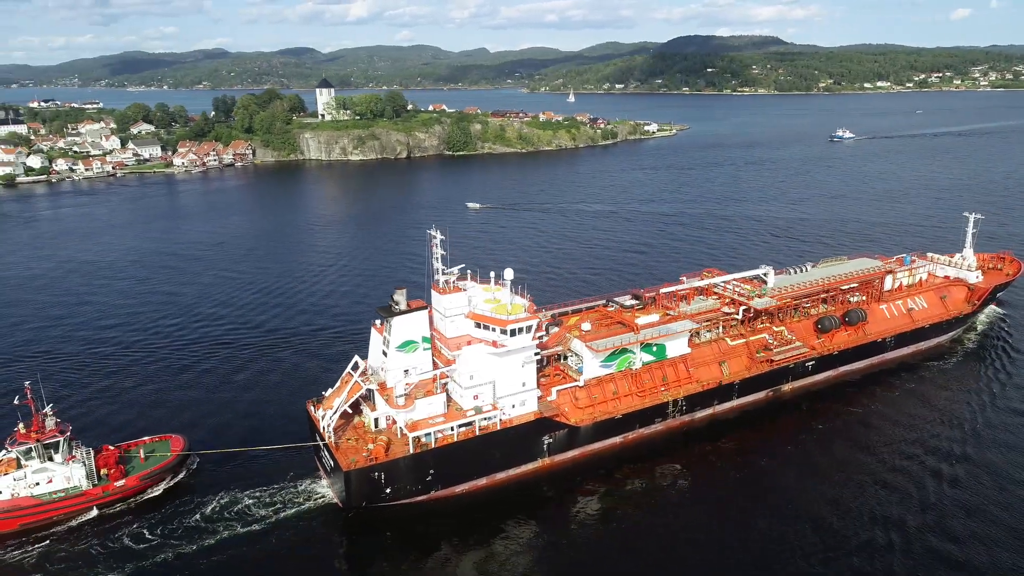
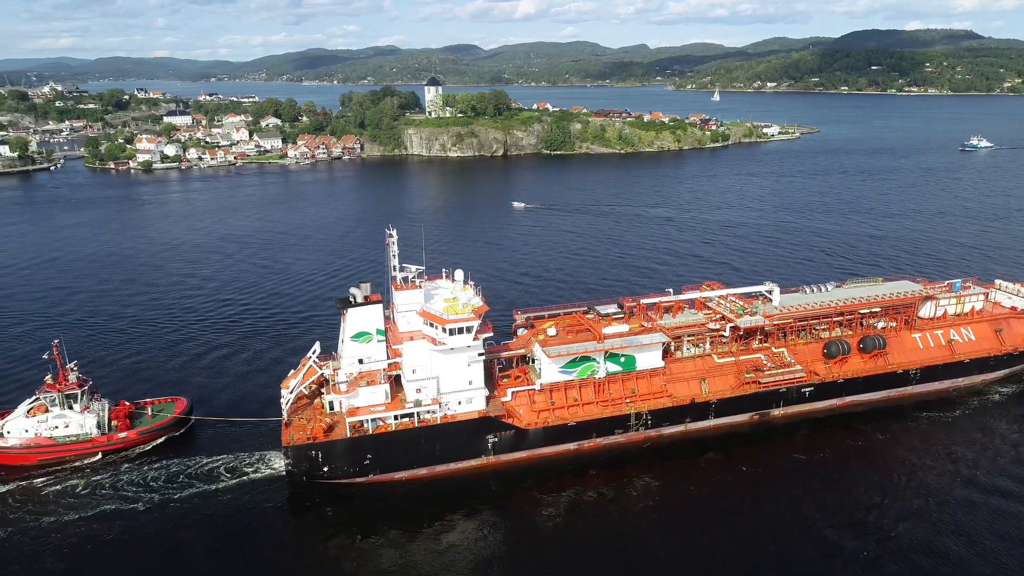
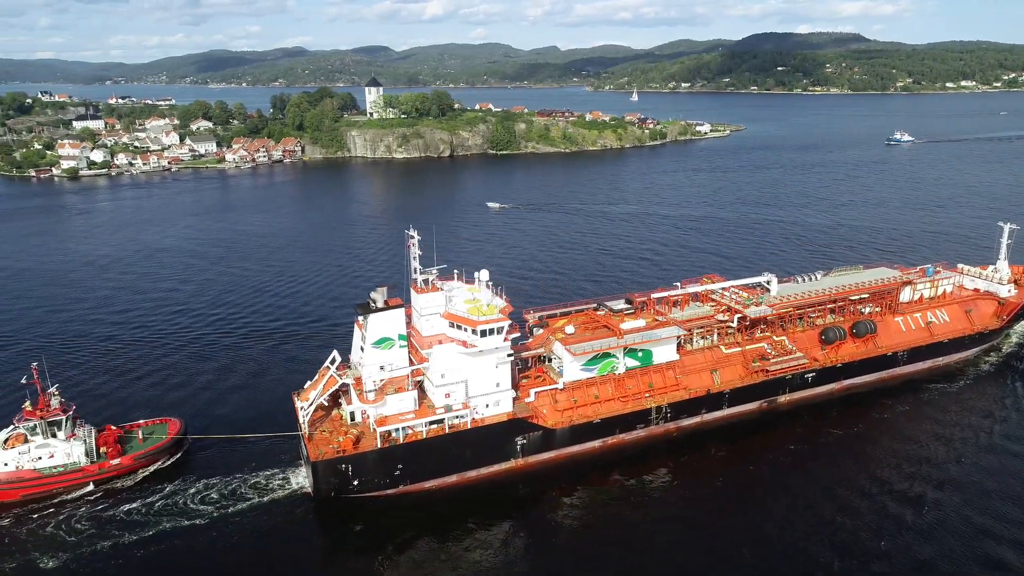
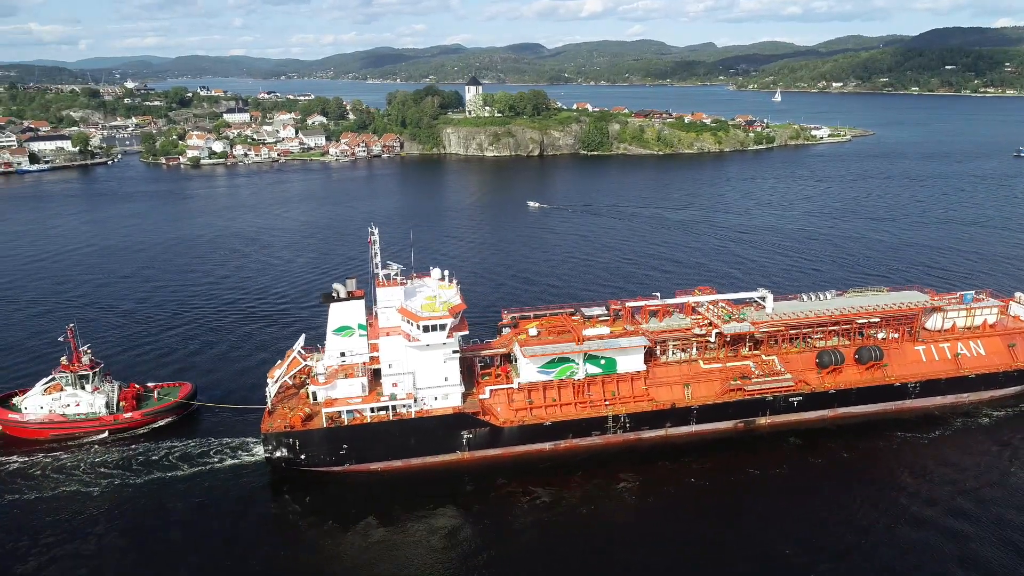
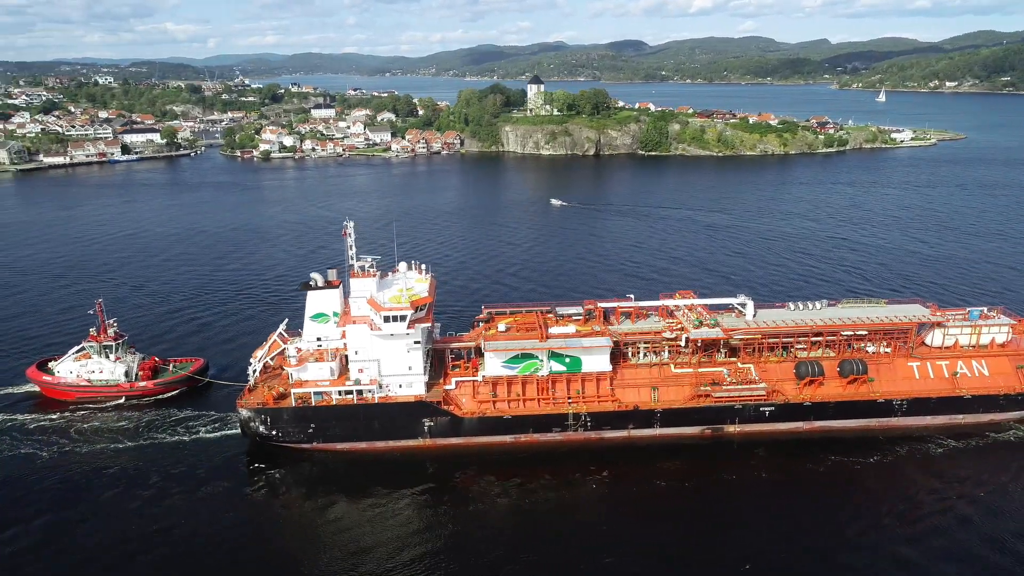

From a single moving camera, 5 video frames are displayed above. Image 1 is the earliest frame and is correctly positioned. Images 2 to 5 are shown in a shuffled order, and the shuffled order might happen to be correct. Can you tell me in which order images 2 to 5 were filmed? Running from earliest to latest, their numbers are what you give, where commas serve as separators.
3, 2, 4, 5
